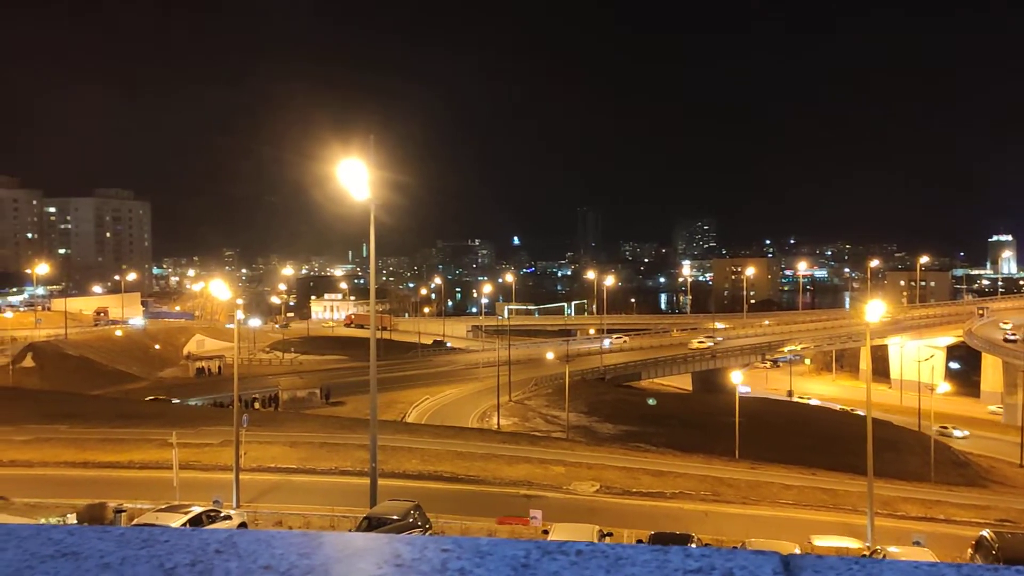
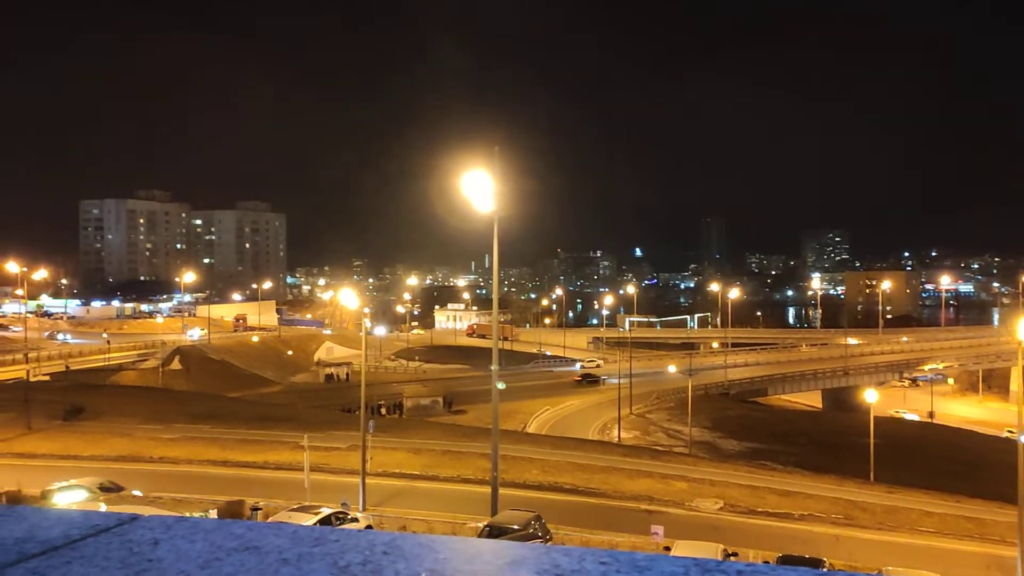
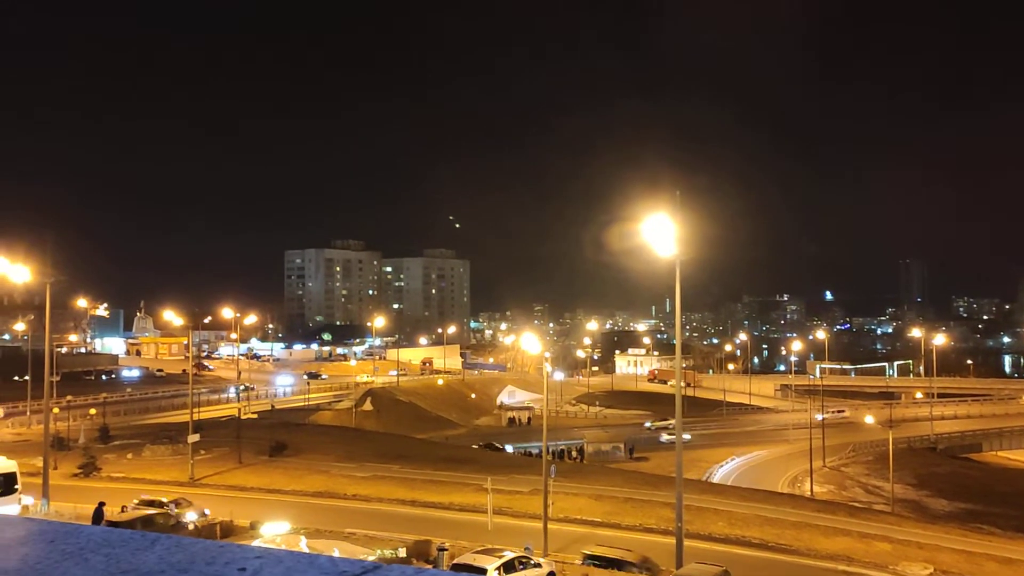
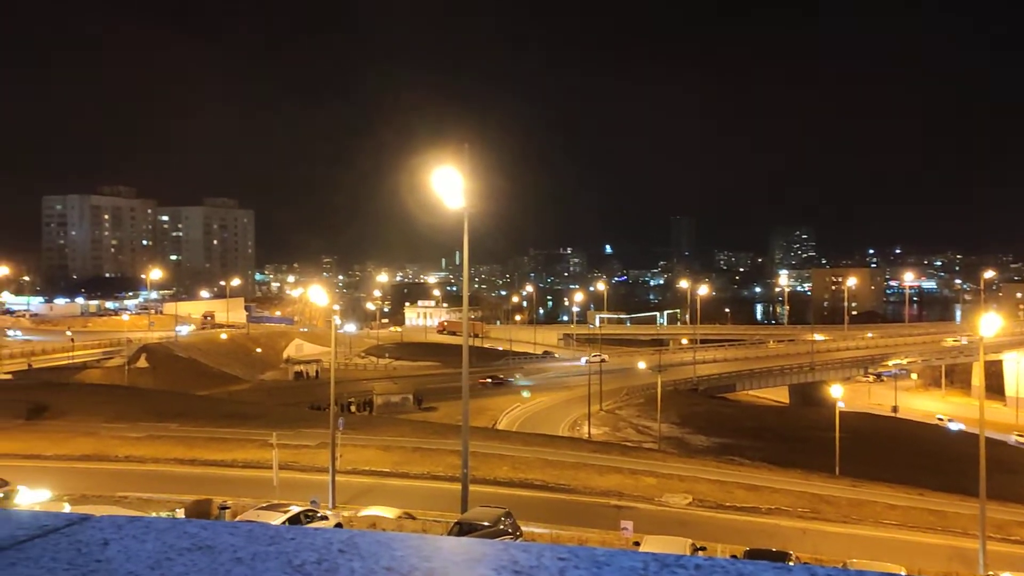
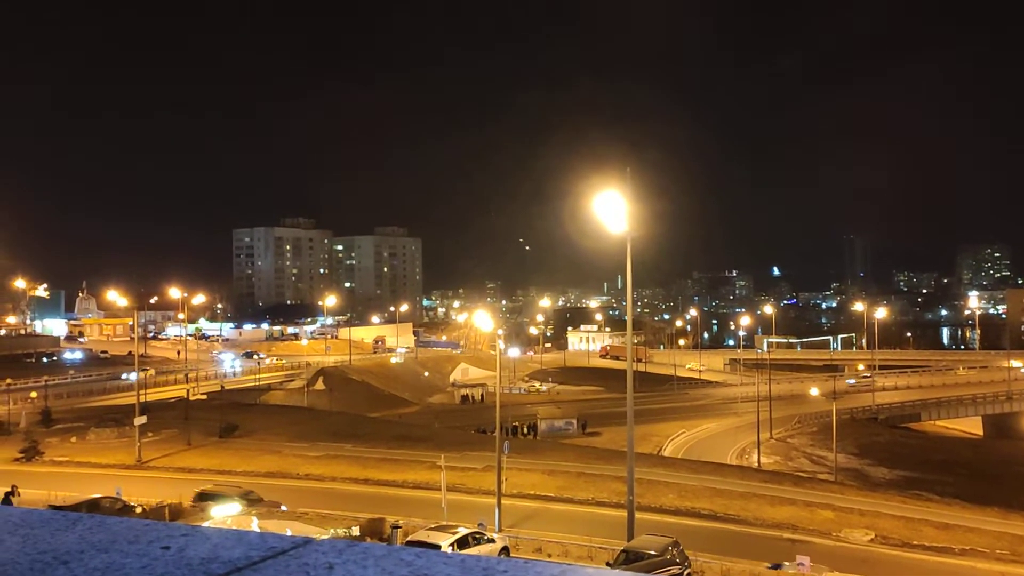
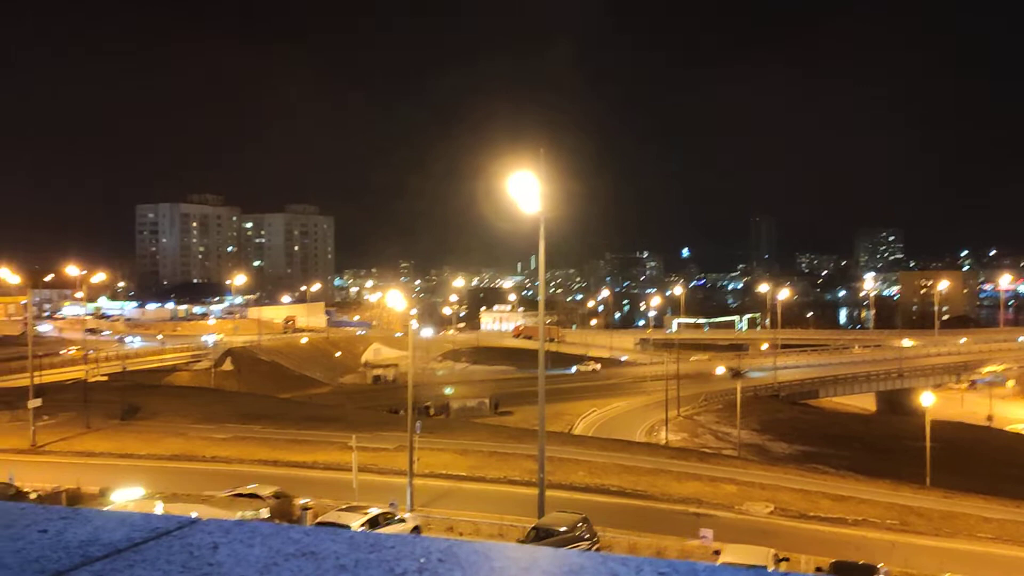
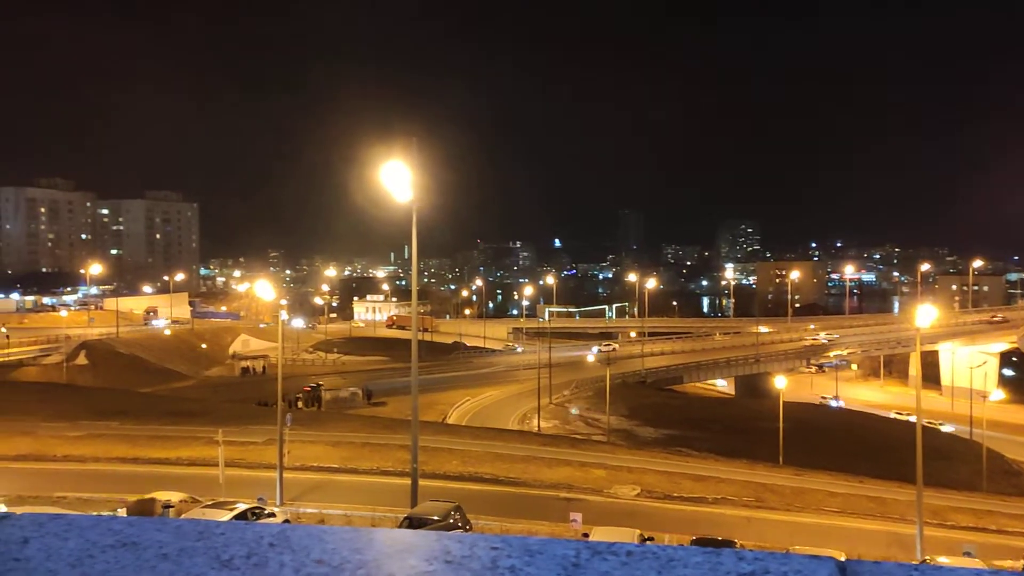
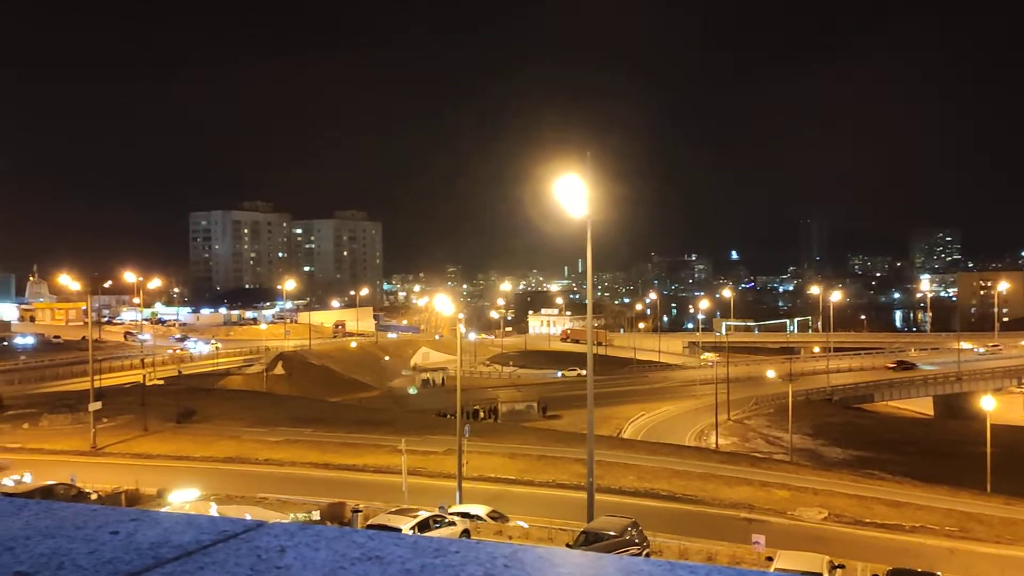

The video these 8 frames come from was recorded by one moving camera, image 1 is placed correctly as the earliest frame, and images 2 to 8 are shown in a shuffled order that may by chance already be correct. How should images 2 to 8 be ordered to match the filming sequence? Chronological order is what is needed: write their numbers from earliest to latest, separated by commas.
7, 4, 2, 6, 8, 5, 3
